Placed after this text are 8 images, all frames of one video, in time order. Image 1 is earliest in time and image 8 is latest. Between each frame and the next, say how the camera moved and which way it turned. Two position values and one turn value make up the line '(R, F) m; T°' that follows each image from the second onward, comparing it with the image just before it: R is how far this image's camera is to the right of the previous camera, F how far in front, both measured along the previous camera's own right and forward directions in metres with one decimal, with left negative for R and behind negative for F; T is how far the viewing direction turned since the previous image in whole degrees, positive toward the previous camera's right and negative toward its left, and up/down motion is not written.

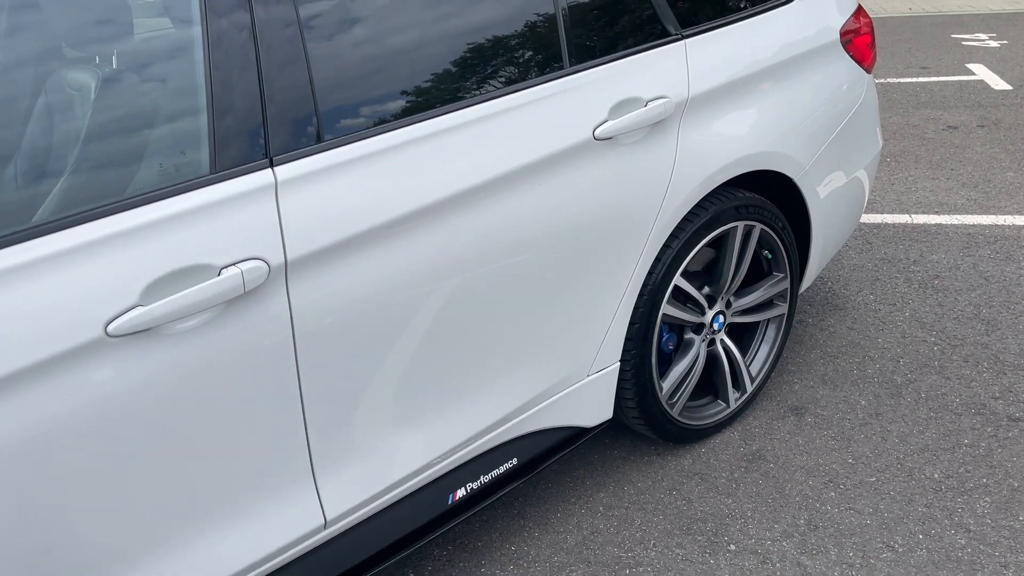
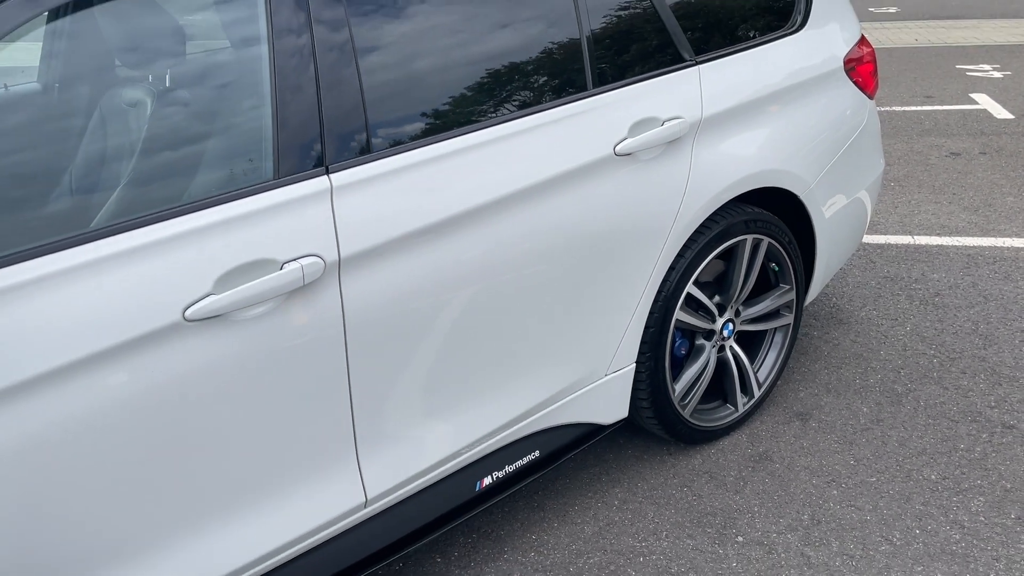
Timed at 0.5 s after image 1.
(0.0, -0.2) m; 0°
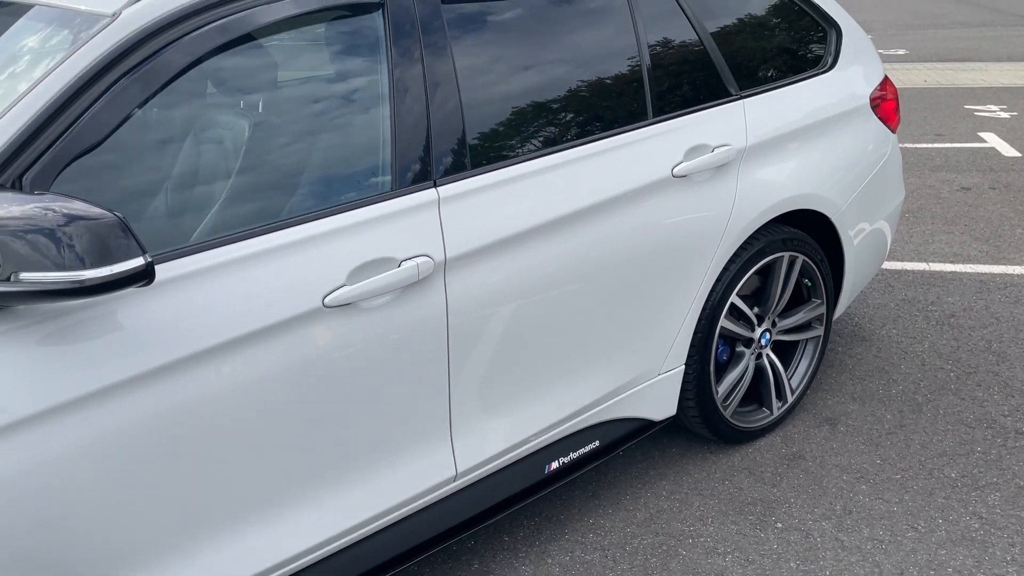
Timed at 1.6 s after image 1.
(-0.2, -0.3) m; 0°
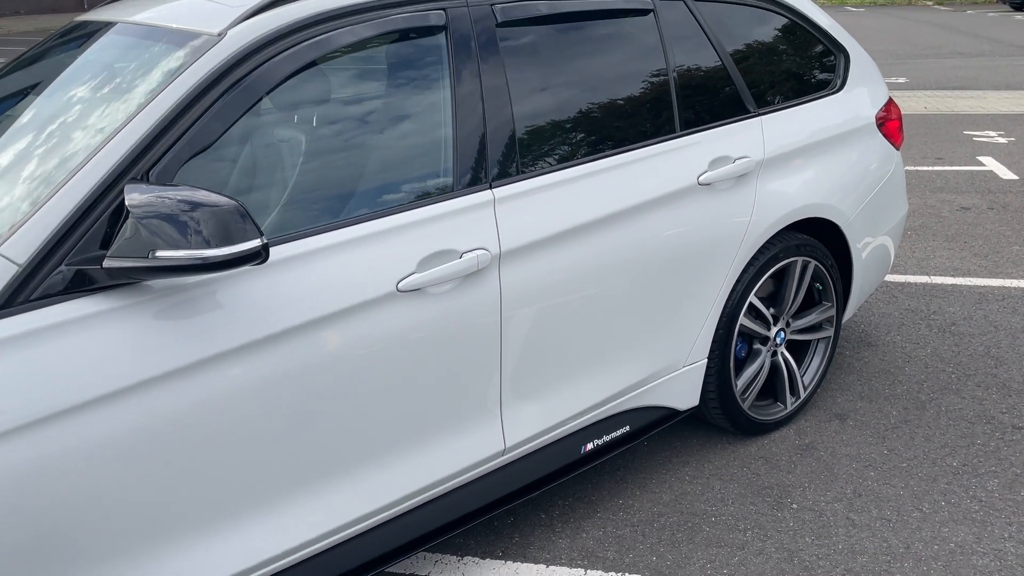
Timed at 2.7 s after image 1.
(-0.1, -0.2) m; 0°
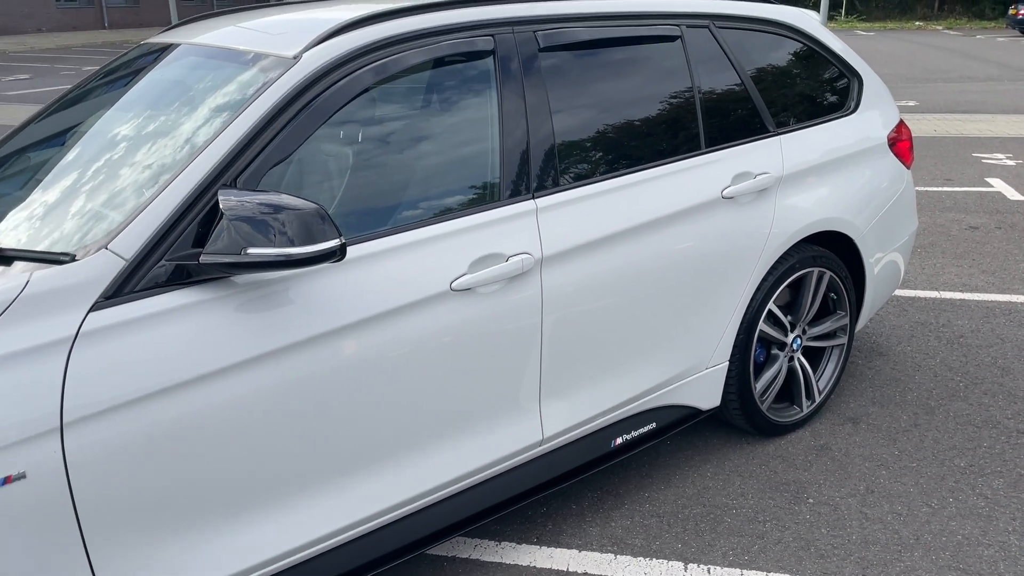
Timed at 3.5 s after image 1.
(-0.1, -0.2) m; -1°
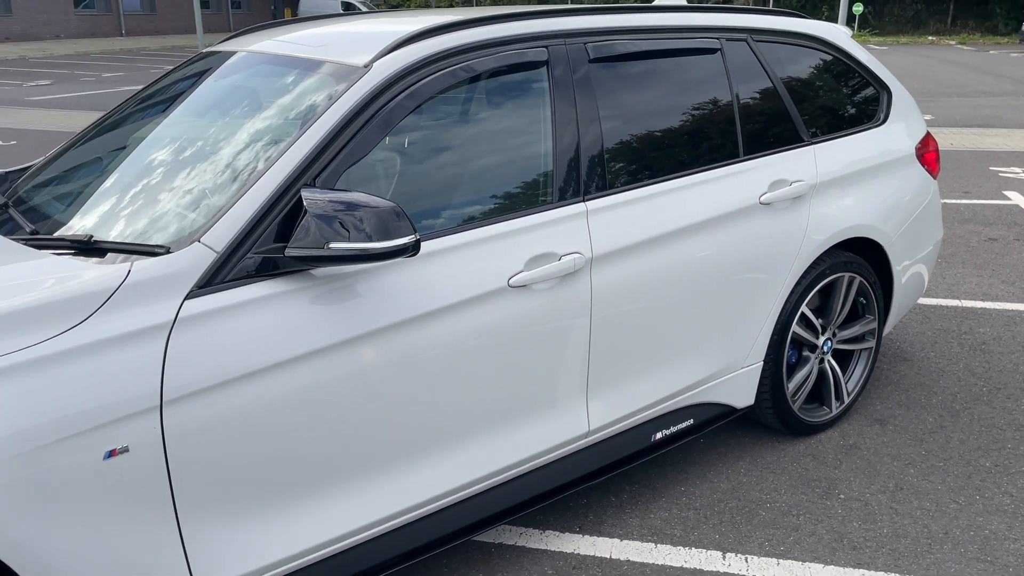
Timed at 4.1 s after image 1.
(-0.1, -0.1) m; -1°
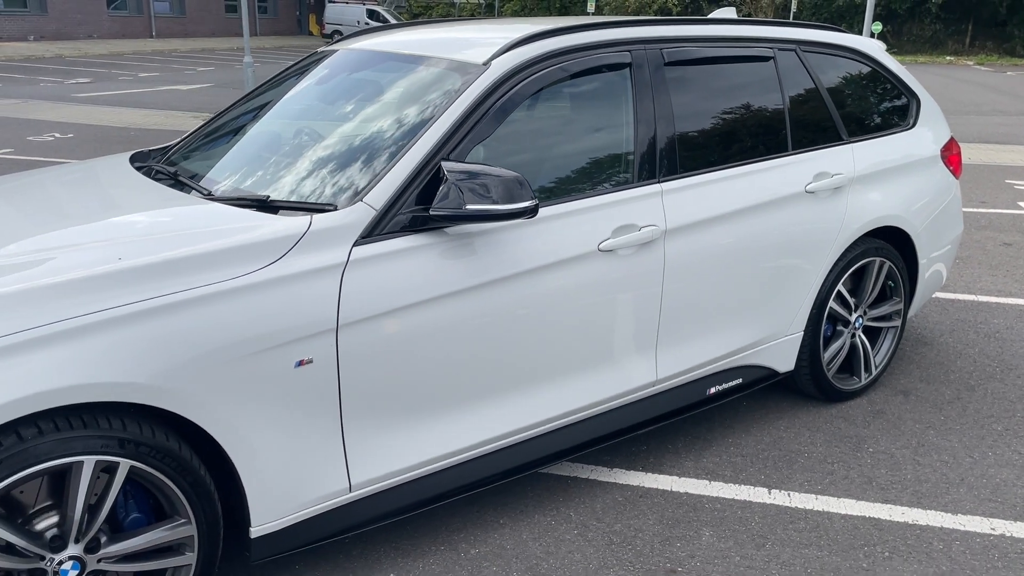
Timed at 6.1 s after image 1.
(-0.3, -0.5) m; -1°
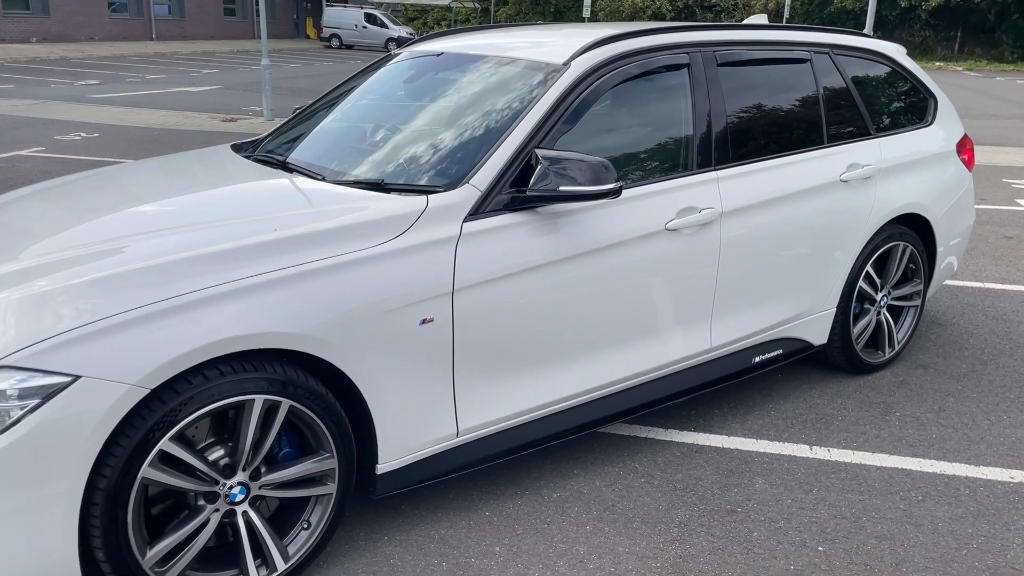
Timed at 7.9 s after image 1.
(-0.3, -0.4) m; +1°
